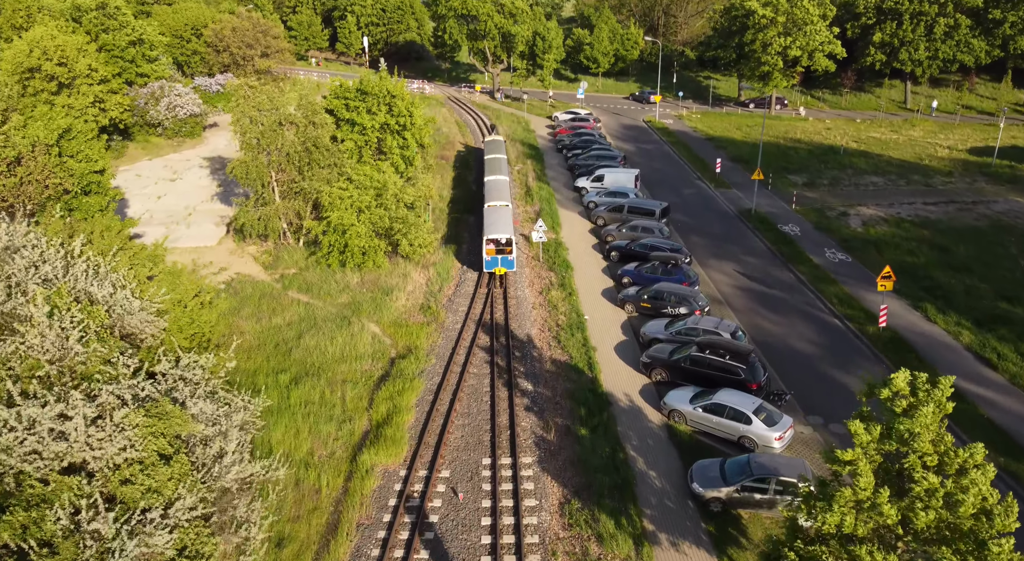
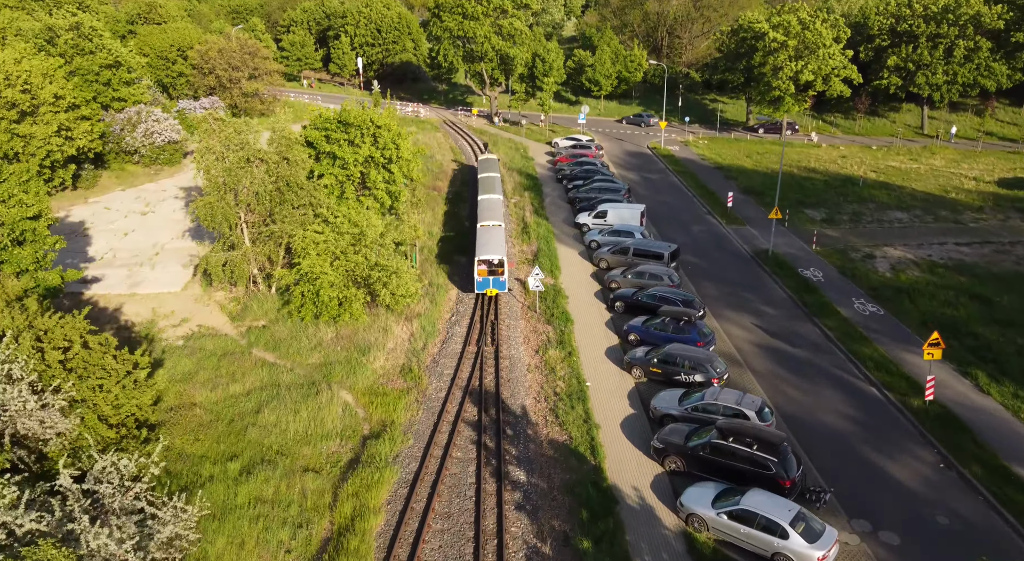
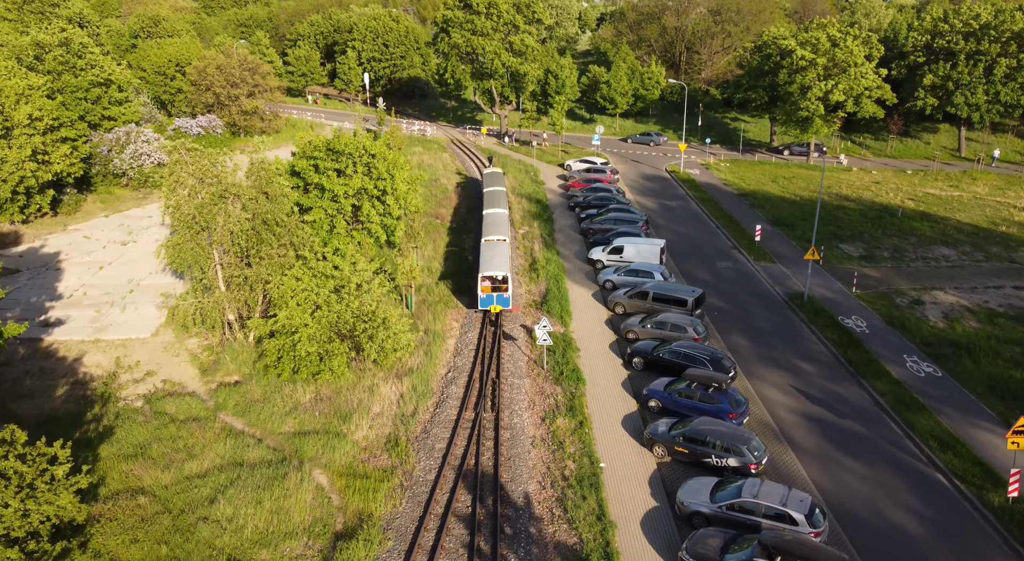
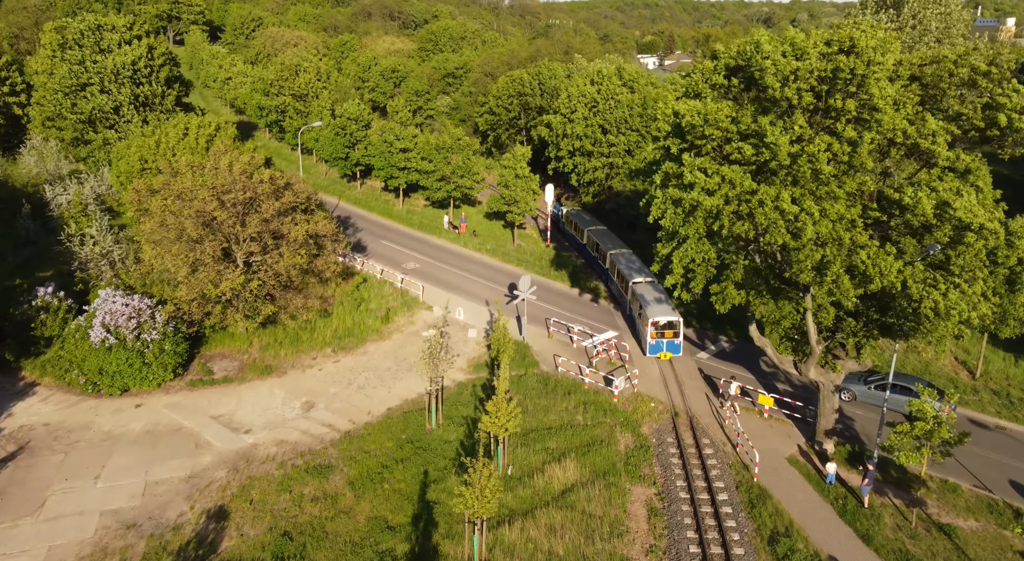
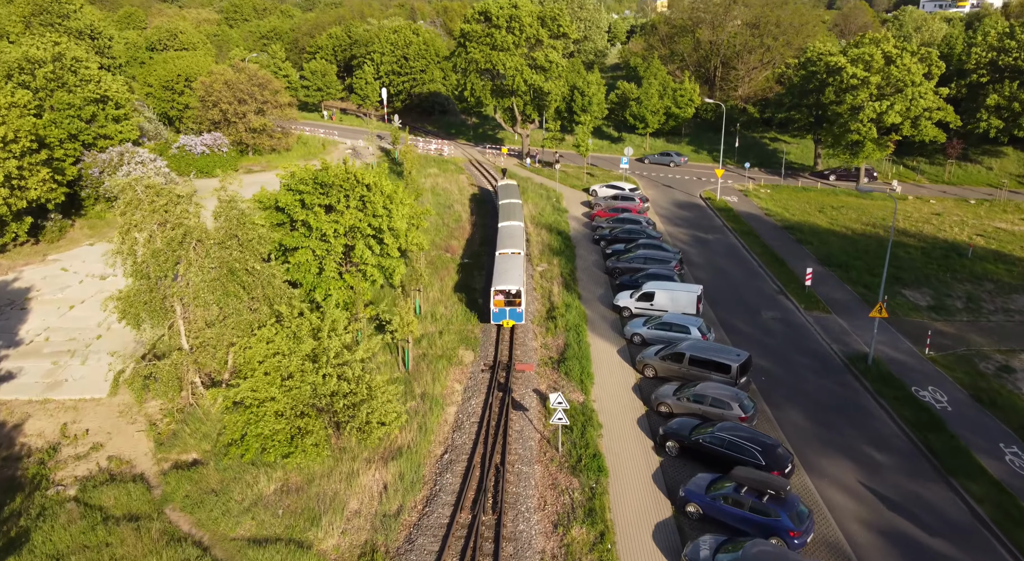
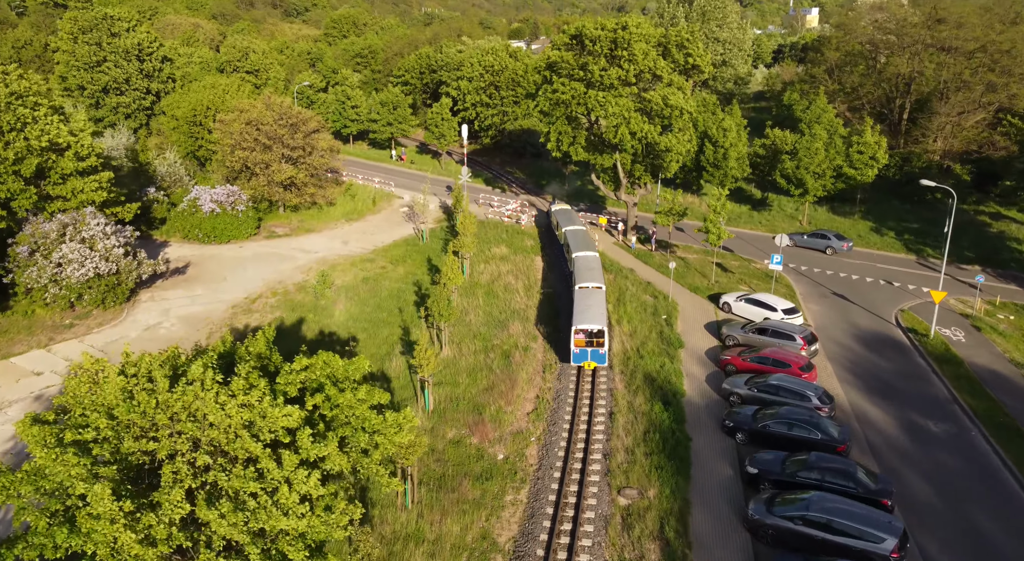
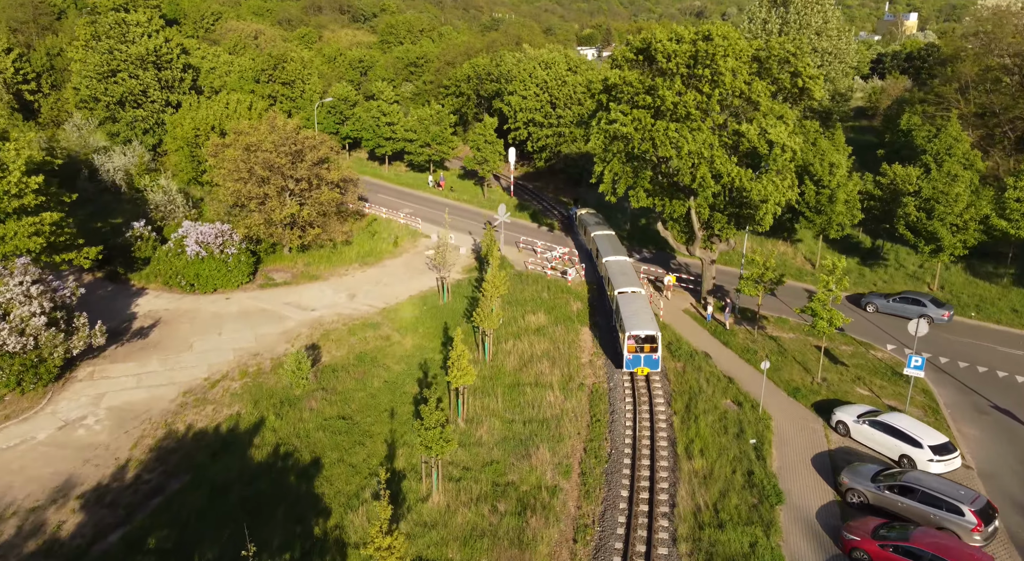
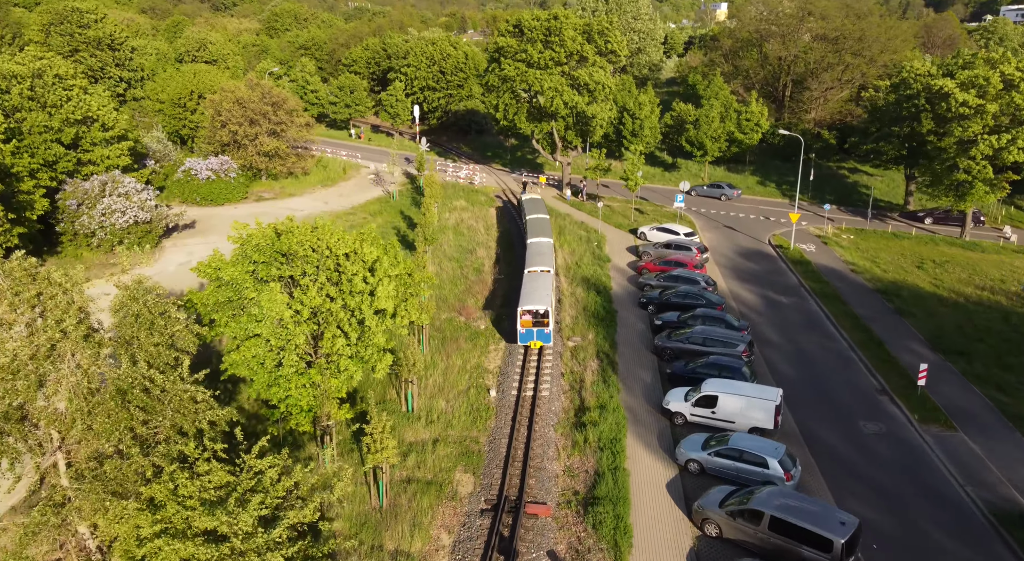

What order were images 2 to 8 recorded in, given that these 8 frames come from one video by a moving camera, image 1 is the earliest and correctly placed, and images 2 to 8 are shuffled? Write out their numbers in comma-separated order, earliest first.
2, 3, 5, 8, 6, 7, 4
